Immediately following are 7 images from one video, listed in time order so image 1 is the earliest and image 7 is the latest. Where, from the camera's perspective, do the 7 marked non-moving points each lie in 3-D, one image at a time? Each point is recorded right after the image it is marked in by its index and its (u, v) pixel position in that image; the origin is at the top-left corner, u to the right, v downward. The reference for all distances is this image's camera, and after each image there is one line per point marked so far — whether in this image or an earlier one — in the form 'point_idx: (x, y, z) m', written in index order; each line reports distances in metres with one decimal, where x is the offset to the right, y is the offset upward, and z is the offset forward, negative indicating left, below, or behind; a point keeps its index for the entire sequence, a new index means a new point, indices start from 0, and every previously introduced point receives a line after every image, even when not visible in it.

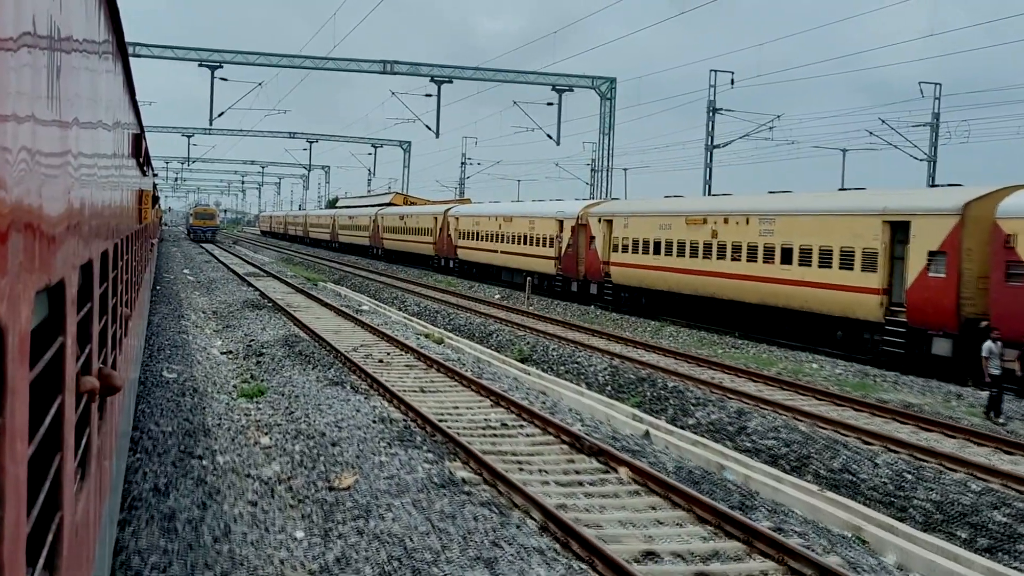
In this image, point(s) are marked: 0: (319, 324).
0: (-3.1, -0.6, +19.8) m
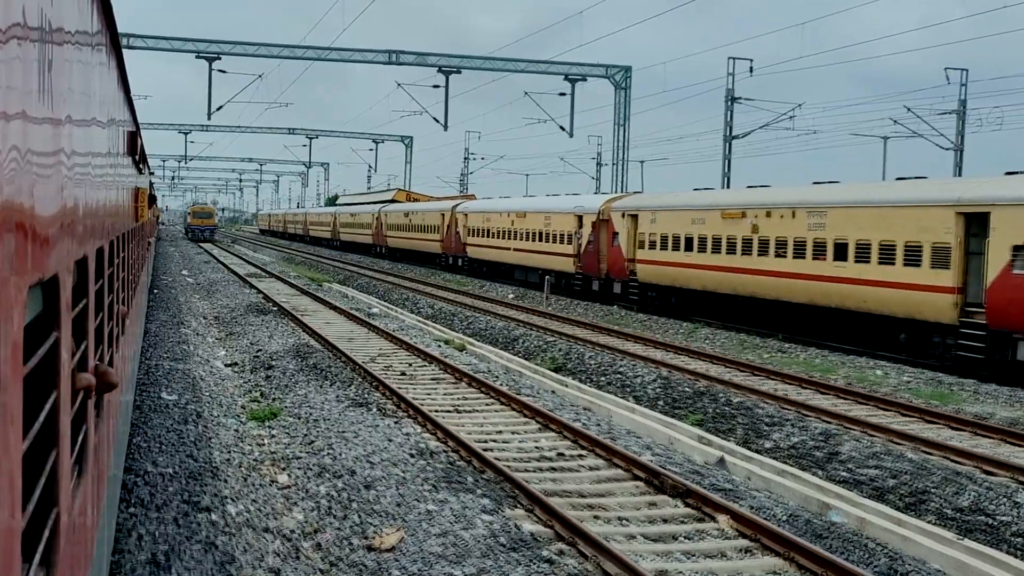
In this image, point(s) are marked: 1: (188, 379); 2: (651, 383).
0: (-2.7, -0.7, +18.3) m
1: (-3.3, -0.9, +12.3) m
2: (+1.5, -1.0, +13.3) m
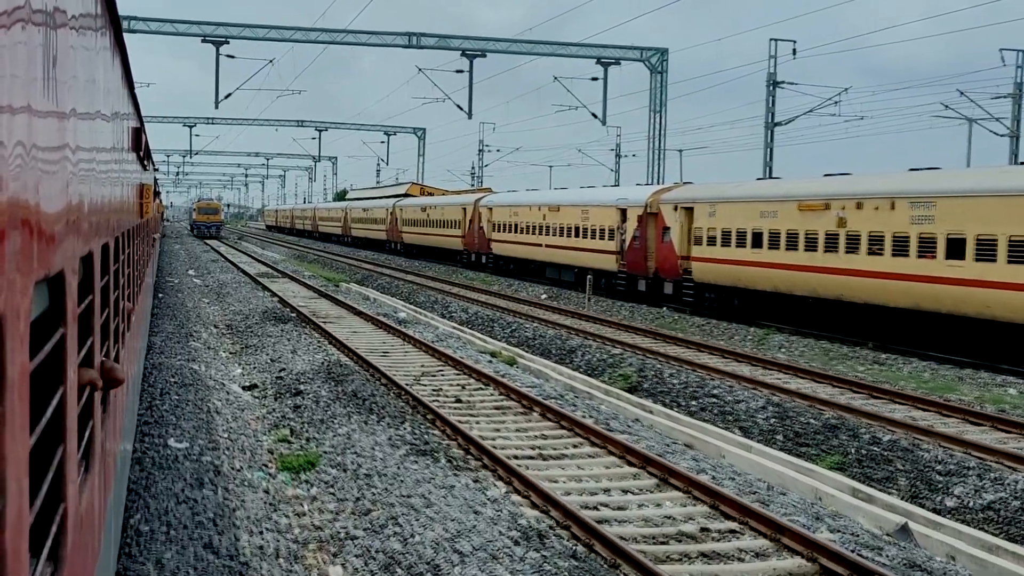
0: (-2.0, -0.7, +16.0) m
1: (-2.6, -1.0, +10.0) m
2: (+2.3, -1.1, +11.0) m
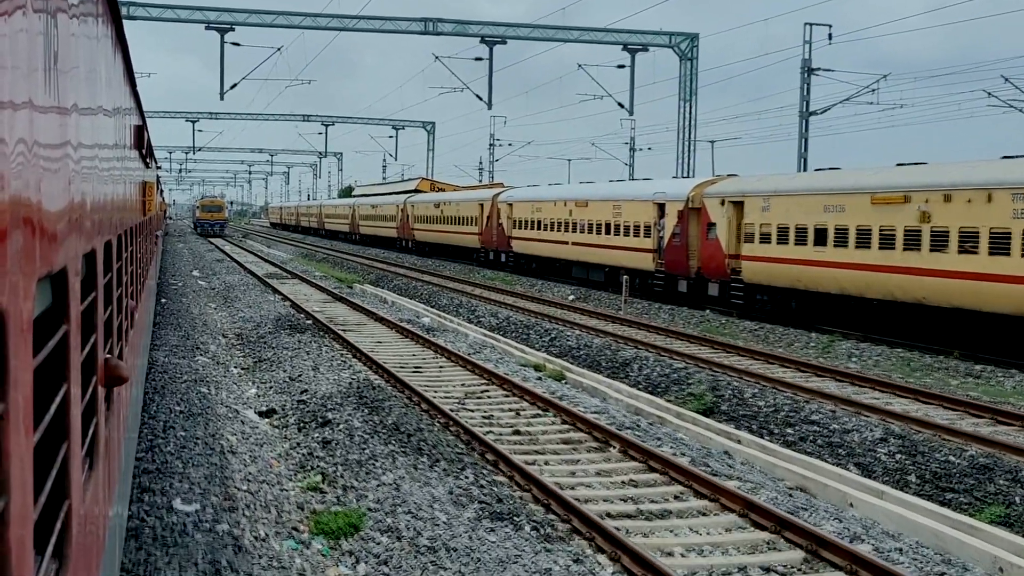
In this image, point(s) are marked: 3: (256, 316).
0: (-1.5, -0.8, +14.3) m
1: (-2.0, -1.1, +8.2) m
2: (+2.8, -1.2, +9.2) m
3: (-4.0, -0.4, +18.9) m
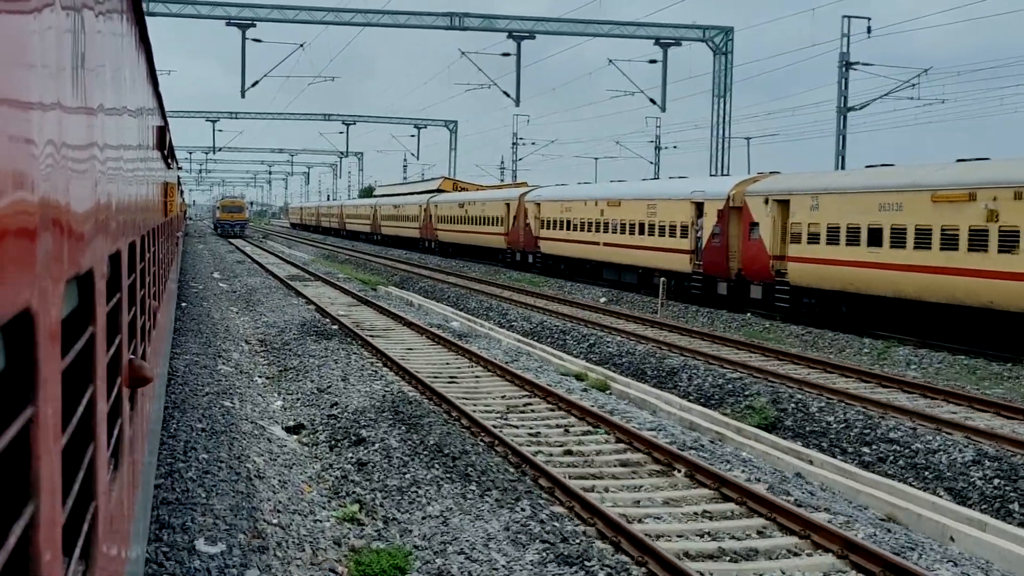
0: (-1.0, -0.8, +13.5) m
1: (-1.7, -1.2, +7.4) m
2: (+3.2, -1.2, +8.3) m
3: (-3.5, -0.5, +18.1) m
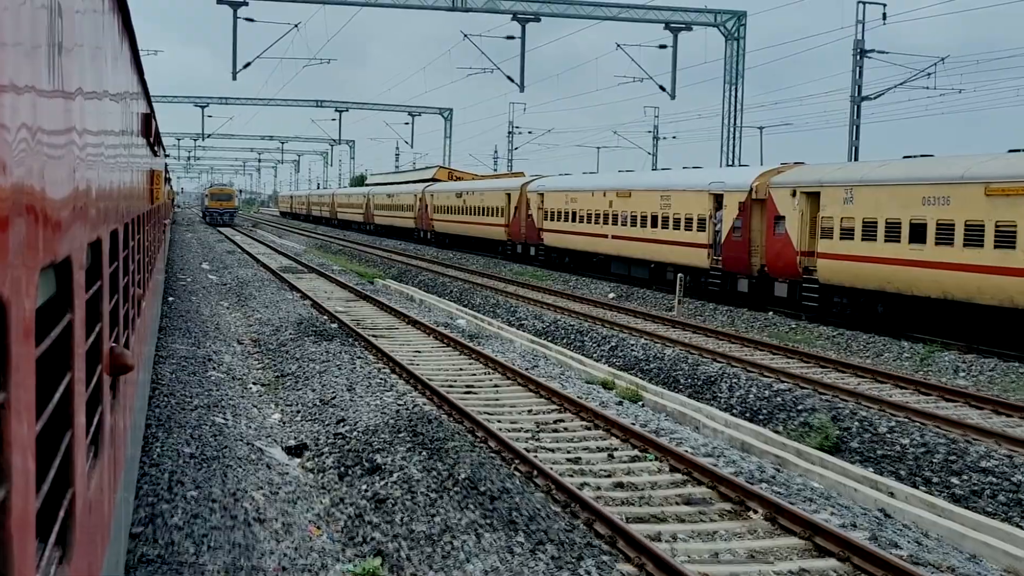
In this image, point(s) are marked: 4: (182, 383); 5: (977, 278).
0: (-0.8, -0.8, +12.2) m
1: (-1.4, -1.2, +6.2) m
2: (+3.4, -1.3, +7.1) m
3: (-3.3, -0.4, +16.8) m
4: (-2.9, -0.9, +10.8) m
5: (+5.4, +0.1, +14.1) m
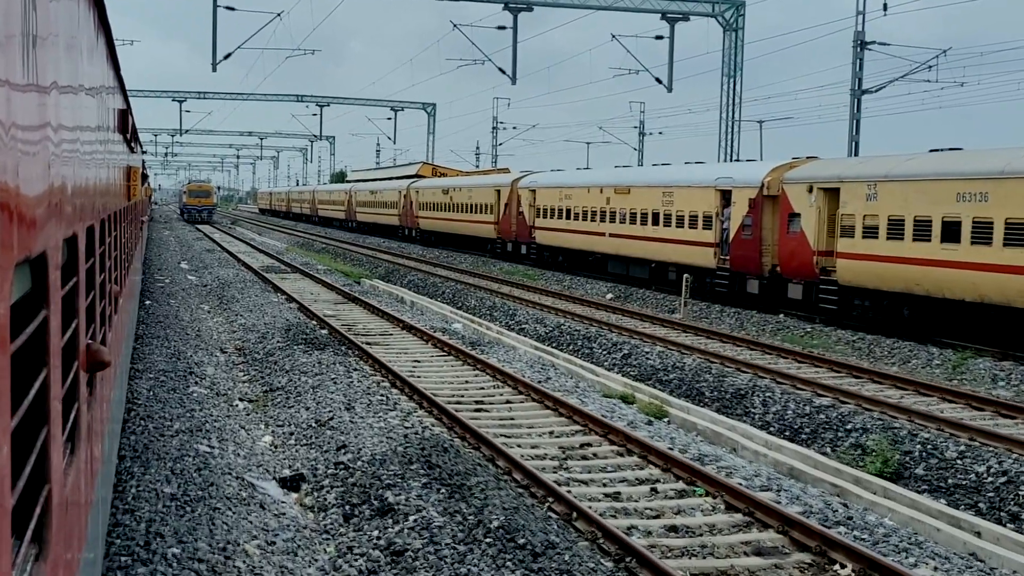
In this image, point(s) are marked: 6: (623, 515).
0: (-0.7, -0.9, +11.2) m
1: (-1.2, -1.3, +5.1) m
2: (+3.6, -1.3, +6.1) m
3: (-3.3, -0.5, +15.7) m
4: (-2.8, -0.9, +9.7) m
5: (+5.5, +0.1, +13.1) m
6: (+0.6, -1.2, +6.7) m
